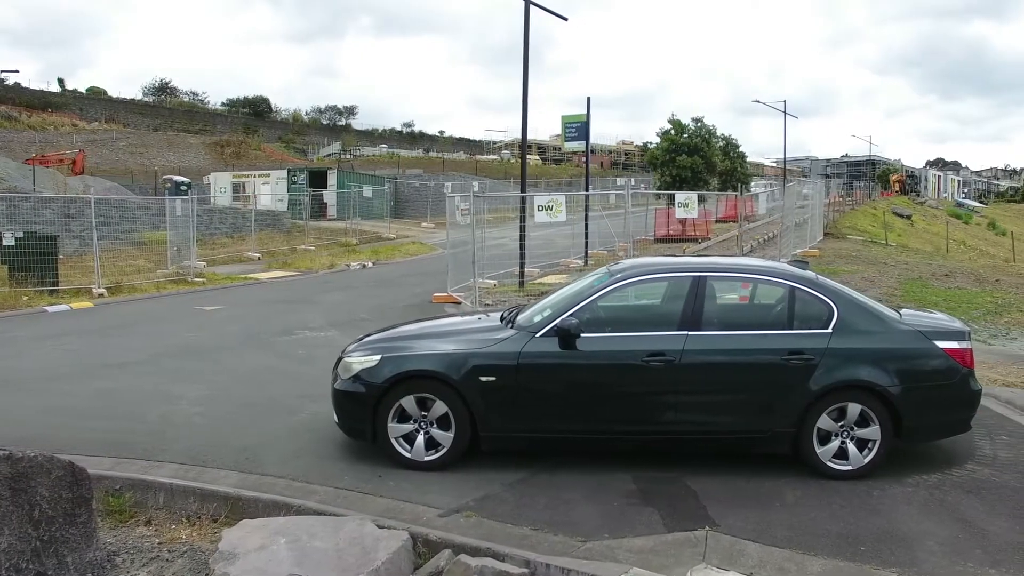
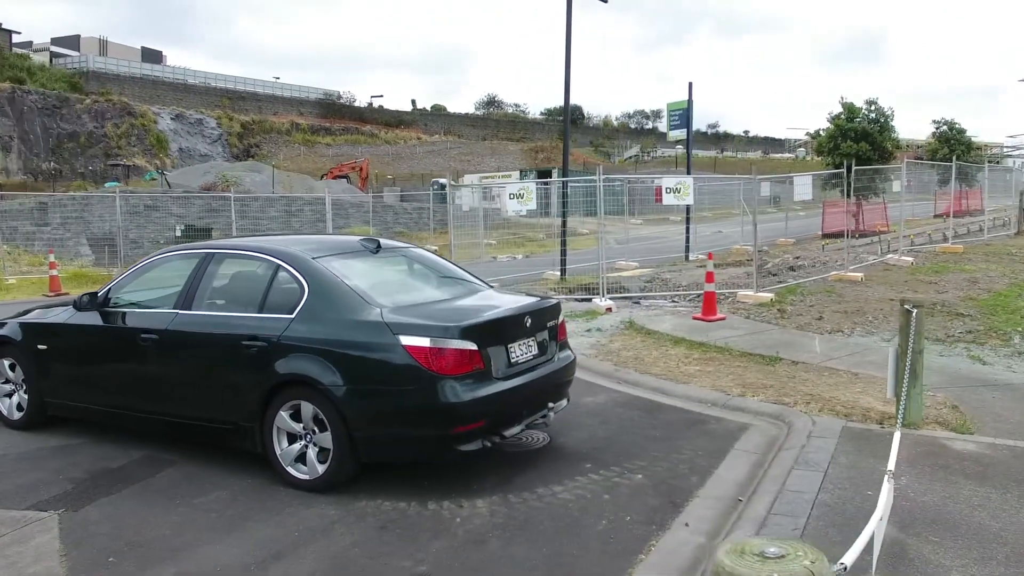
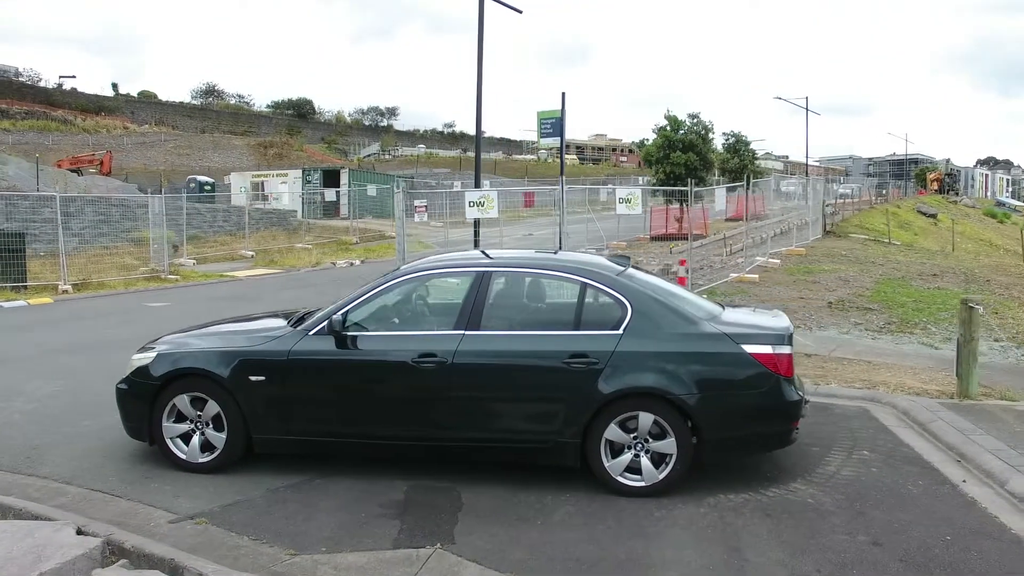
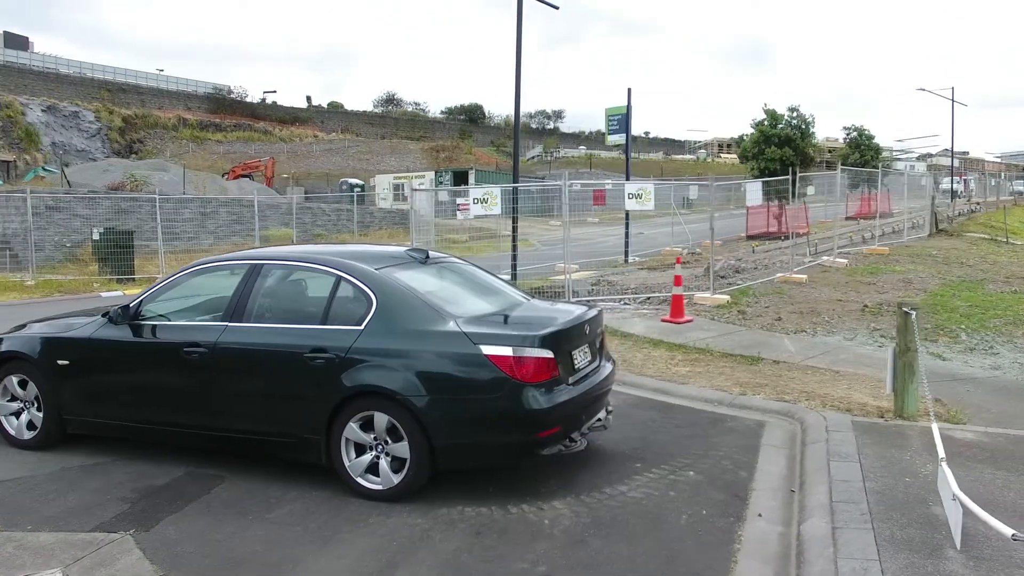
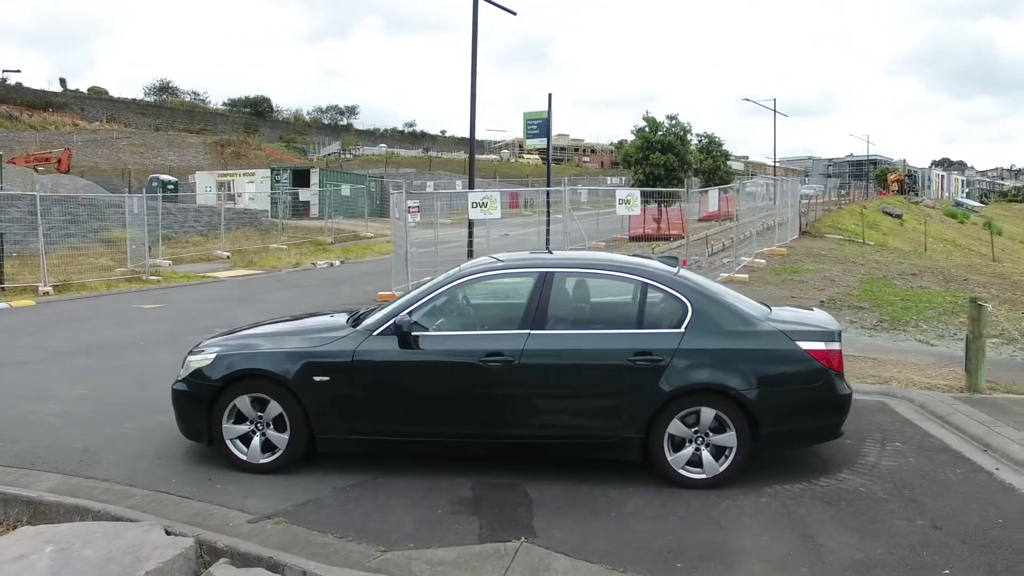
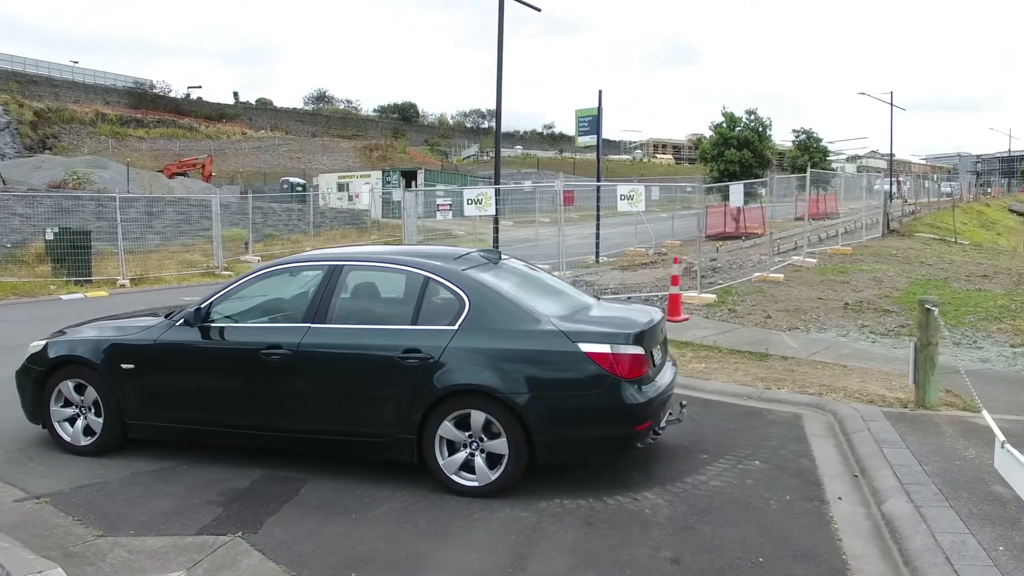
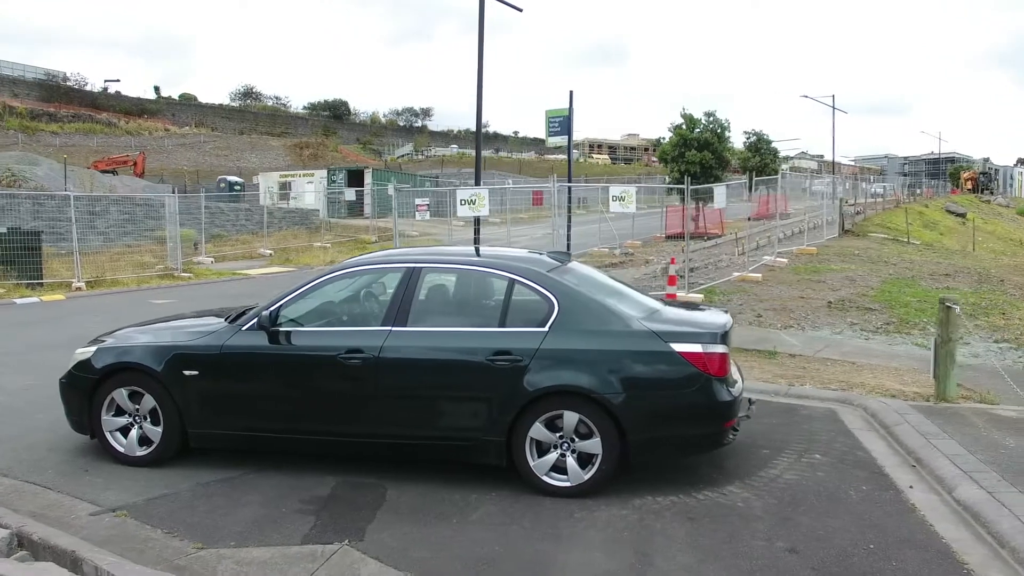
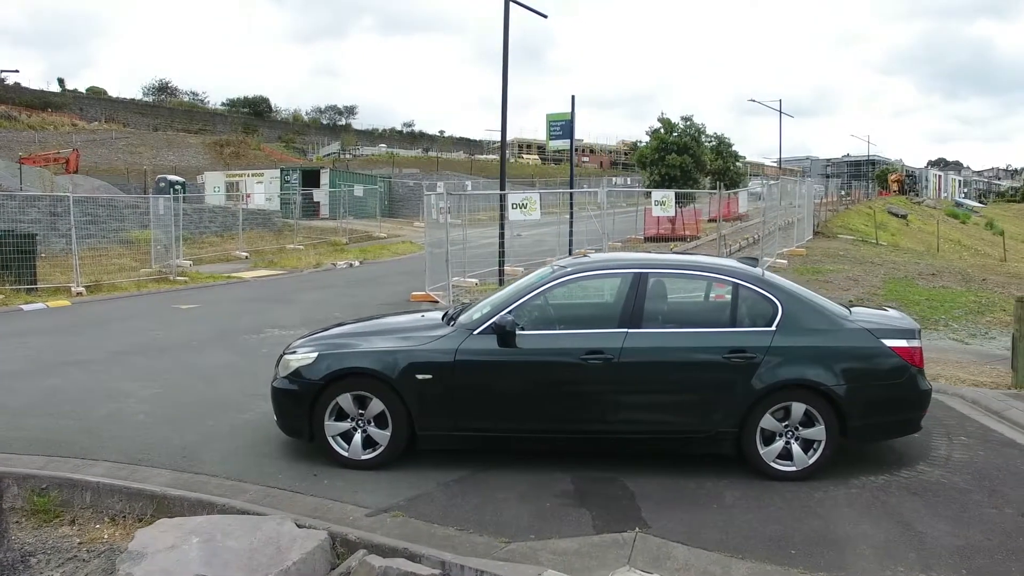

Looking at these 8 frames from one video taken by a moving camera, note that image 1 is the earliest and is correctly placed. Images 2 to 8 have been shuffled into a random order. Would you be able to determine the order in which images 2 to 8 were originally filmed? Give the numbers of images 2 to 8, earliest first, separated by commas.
8, 5, 3, 7, 6, 4, 2
